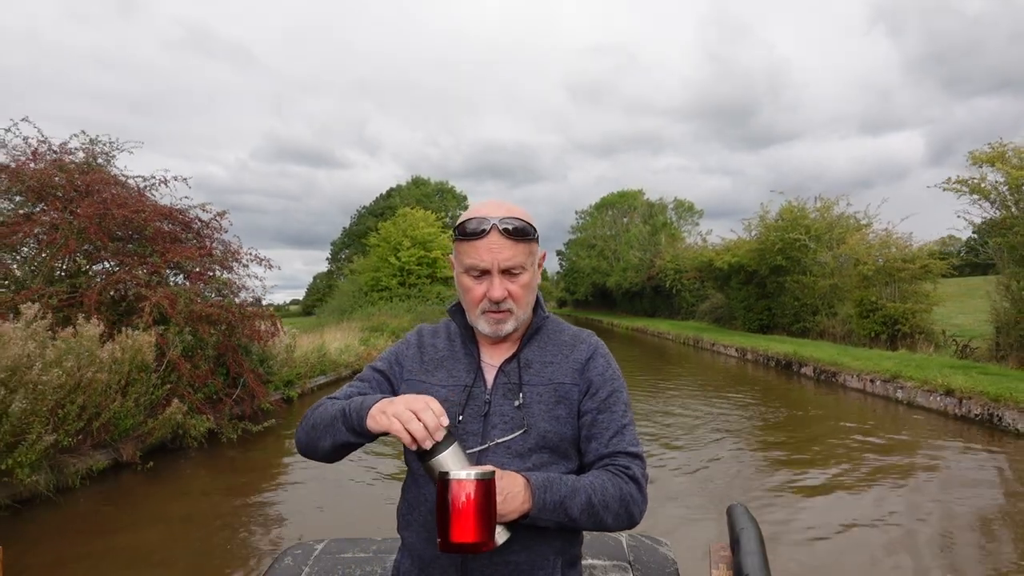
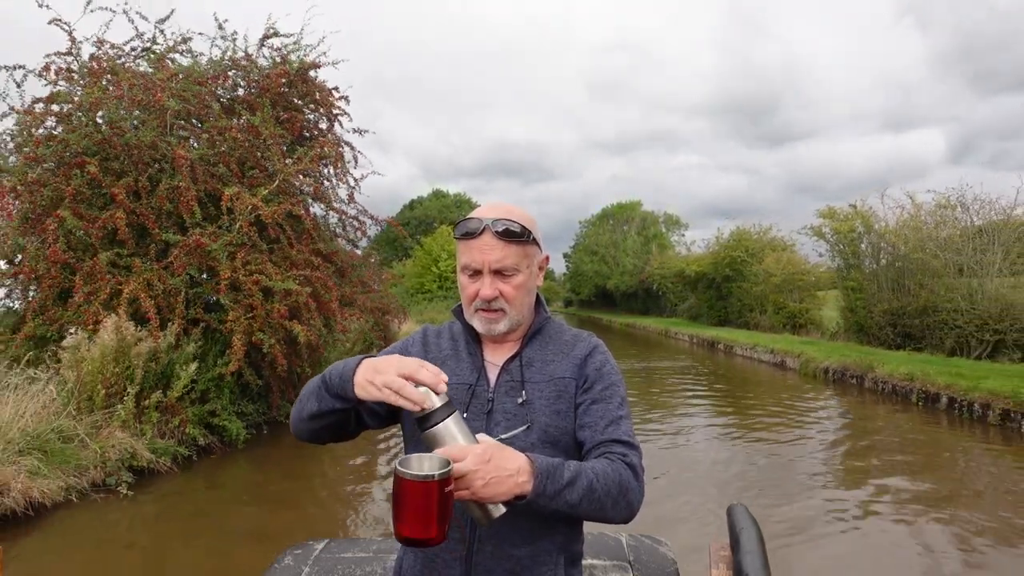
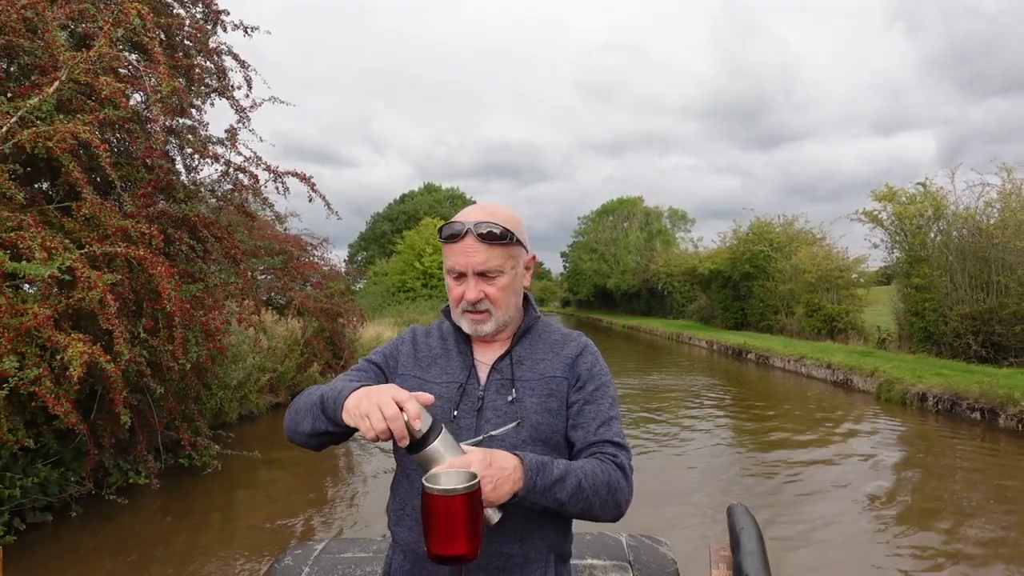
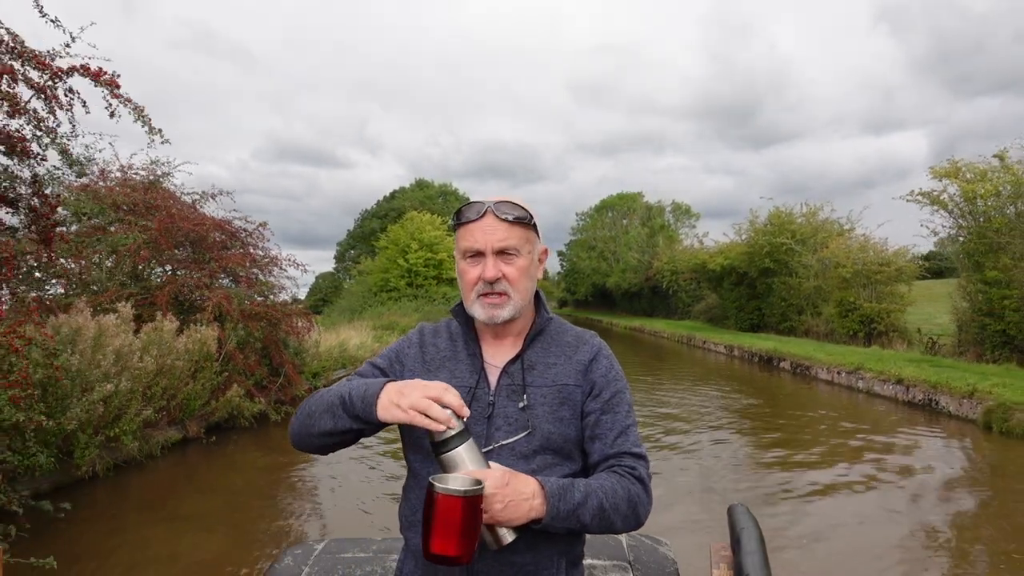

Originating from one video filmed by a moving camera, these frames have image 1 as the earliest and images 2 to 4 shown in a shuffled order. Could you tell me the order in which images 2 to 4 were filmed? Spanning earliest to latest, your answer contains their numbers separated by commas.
4, 3, 2
